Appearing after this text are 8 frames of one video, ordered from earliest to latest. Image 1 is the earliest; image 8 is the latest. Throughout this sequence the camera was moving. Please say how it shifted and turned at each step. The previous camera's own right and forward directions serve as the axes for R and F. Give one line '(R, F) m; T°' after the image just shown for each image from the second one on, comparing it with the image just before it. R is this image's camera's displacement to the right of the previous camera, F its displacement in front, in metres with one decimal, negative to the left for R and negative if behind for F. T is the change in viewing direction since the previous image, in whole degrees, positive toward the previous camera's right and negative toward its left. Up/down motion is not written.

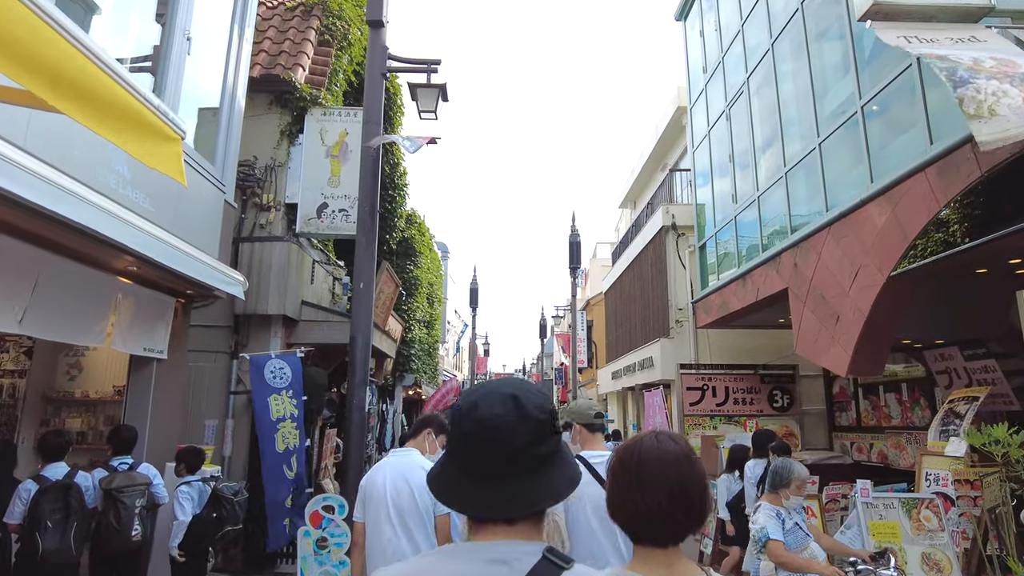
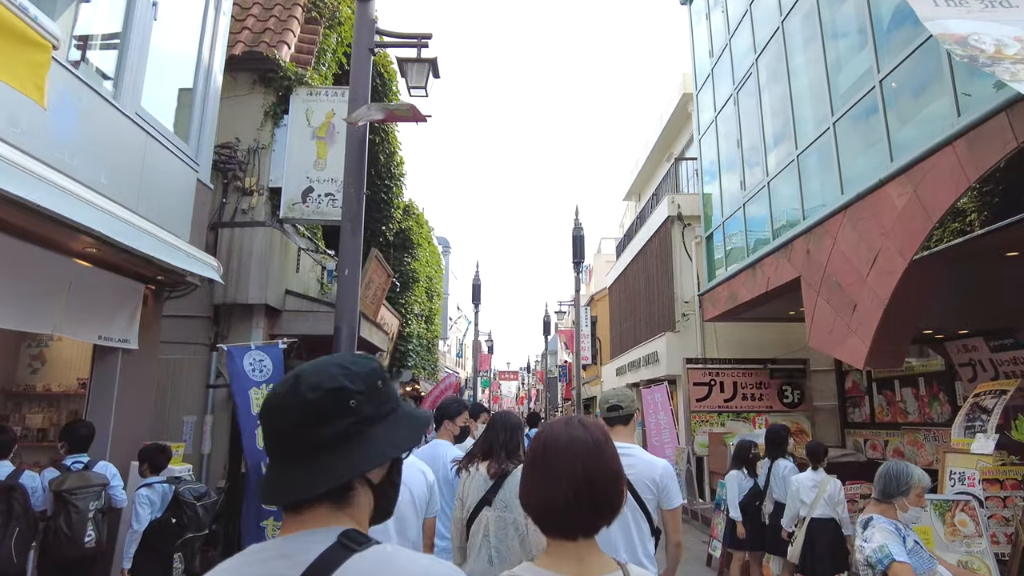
(+0.1, +0.5) m; 0°
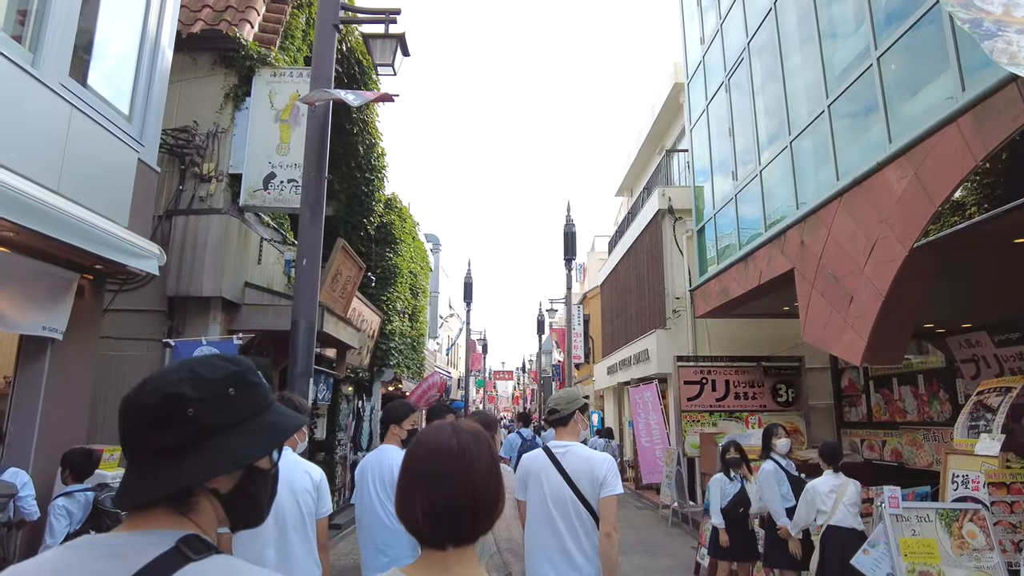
(+0.2, +0.5) m; 0°
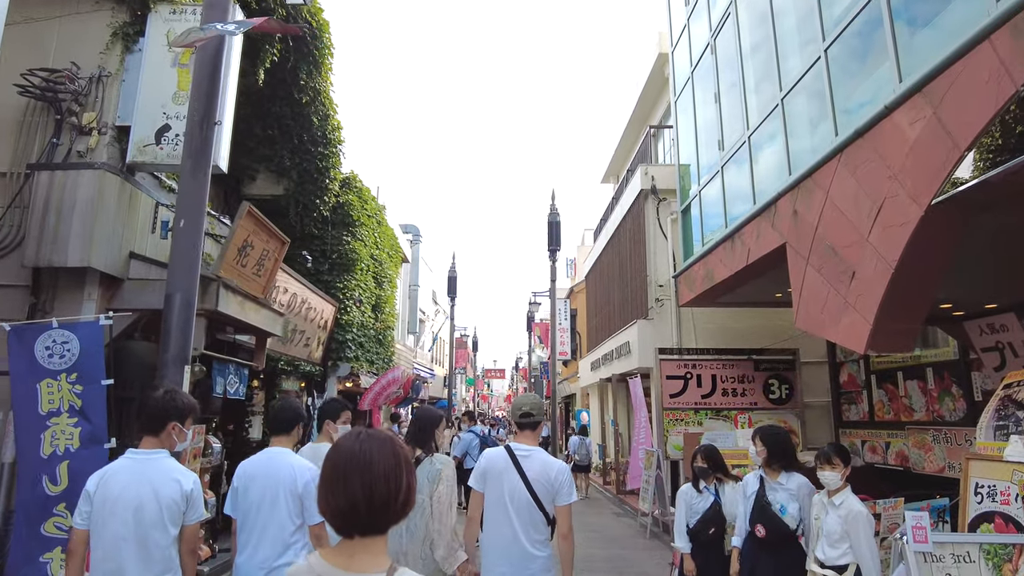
(+0.6, +1.2) m; 0°
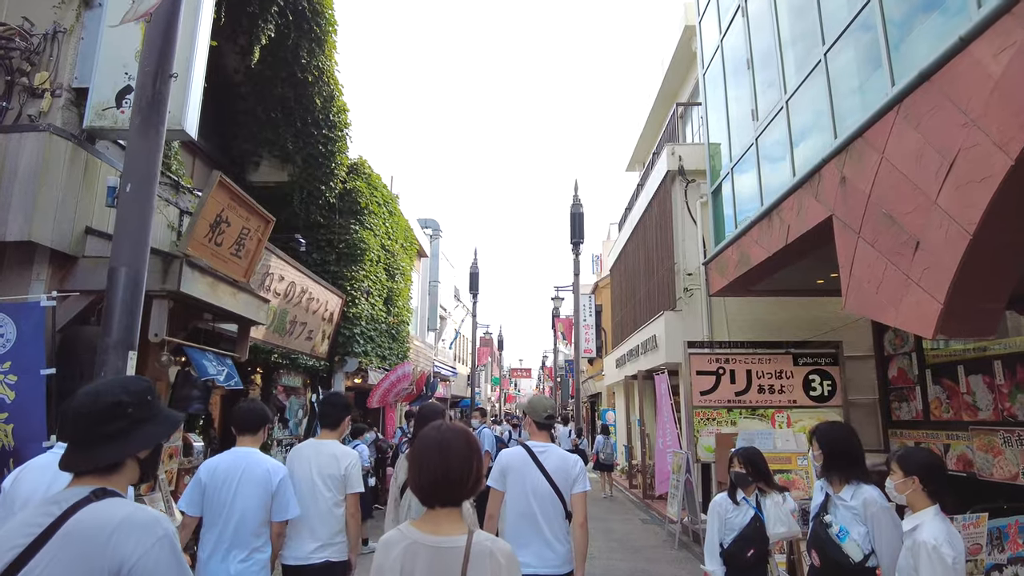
(+0.2, +0.8) m; -2°
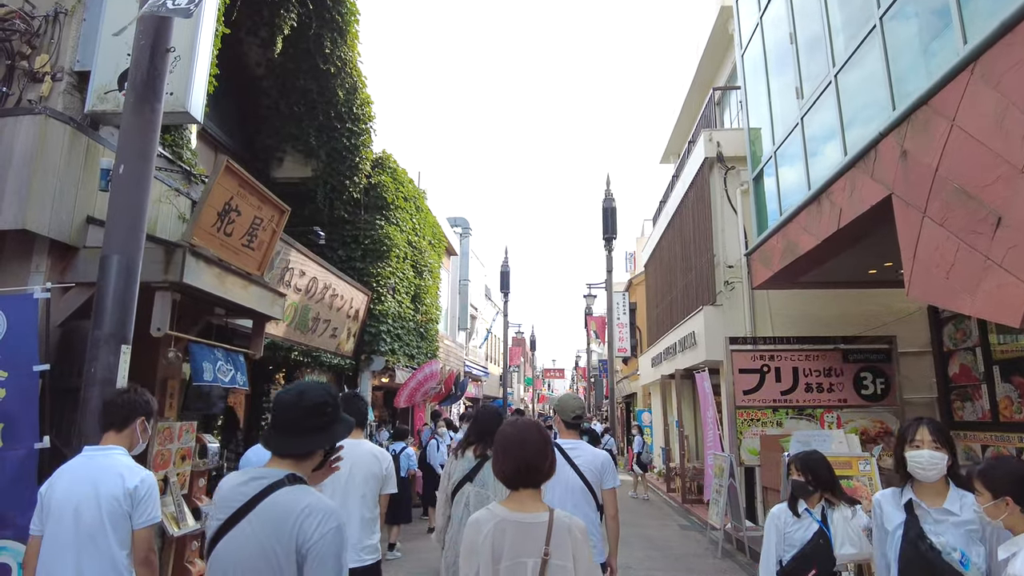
(0.0, +0.5) m; -3°
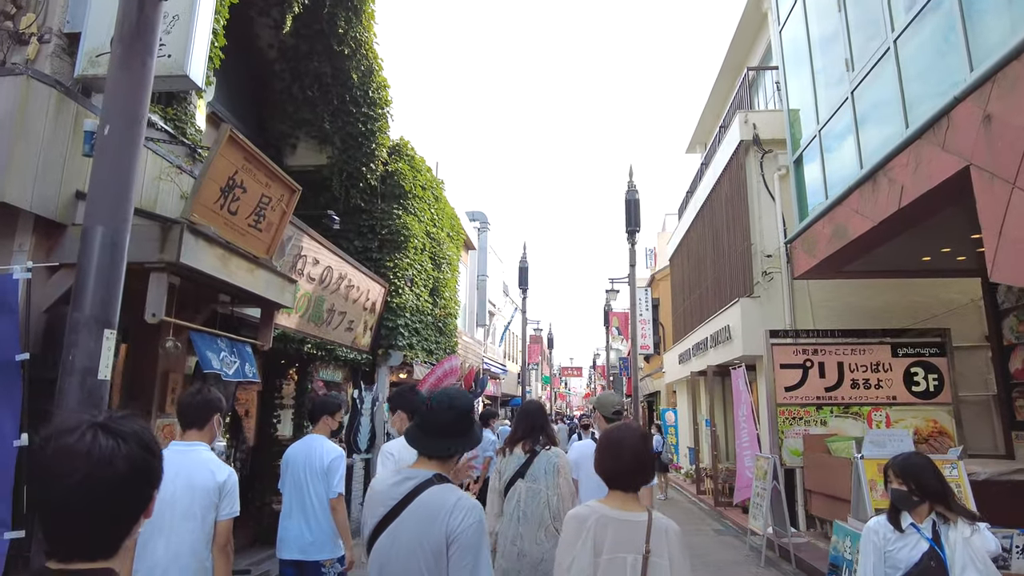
(-0.1, +0.6) m; -1°
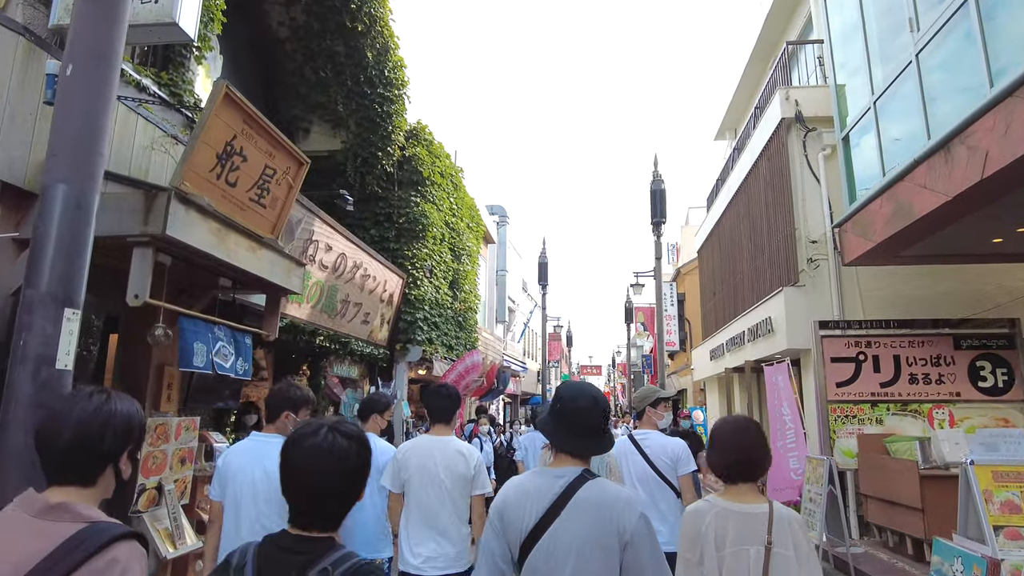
(-0.1, +0.7) m; -1°
